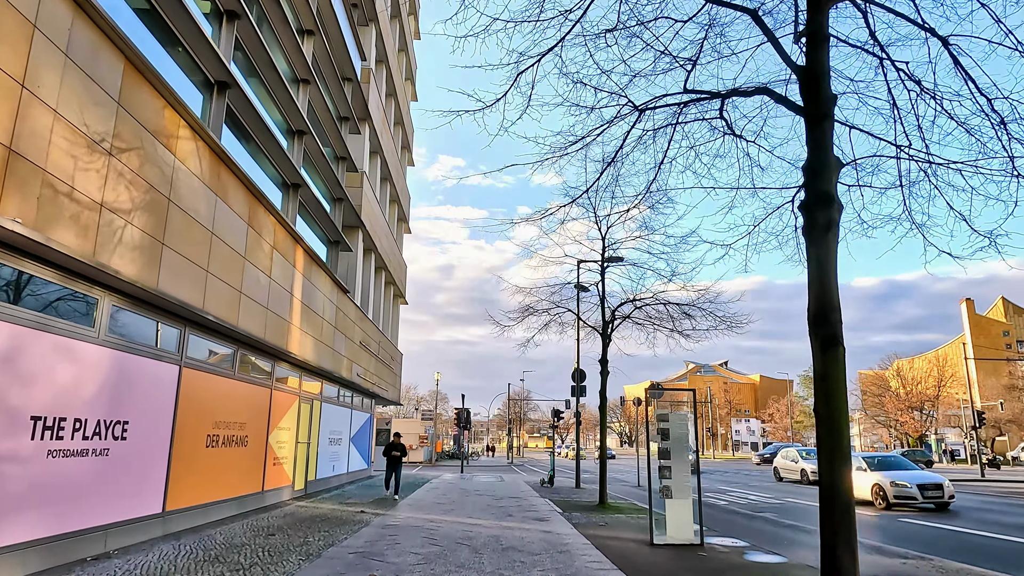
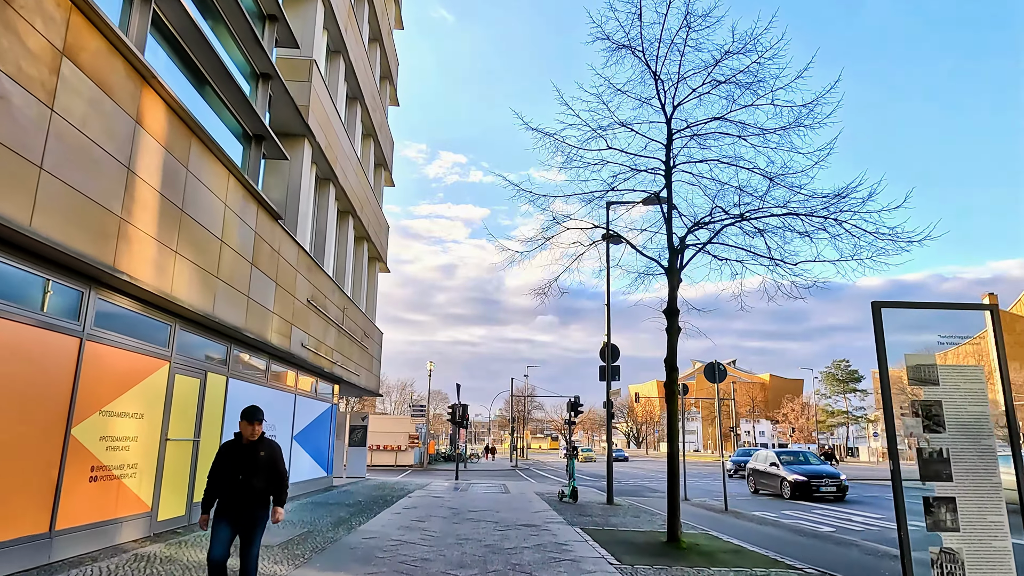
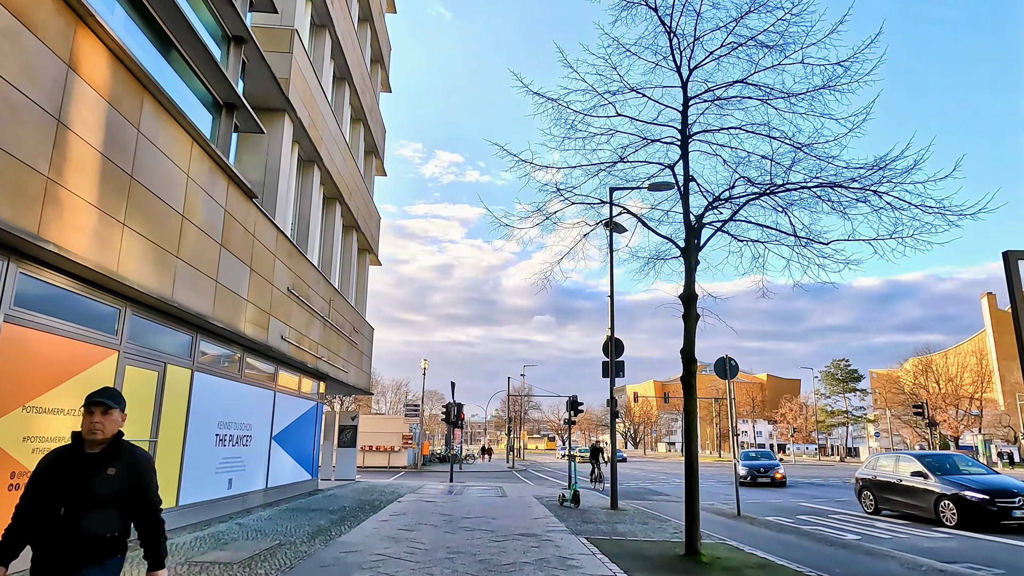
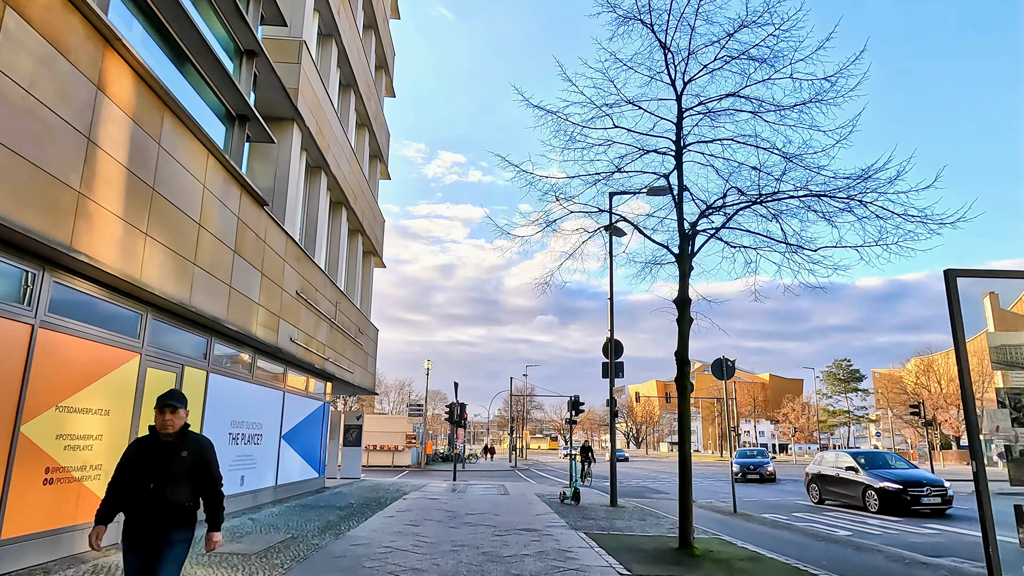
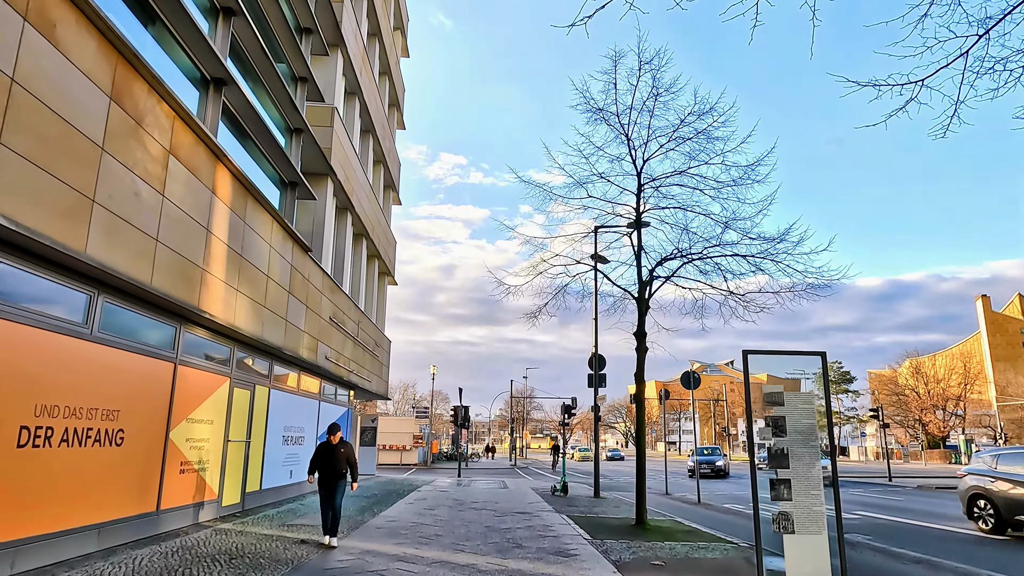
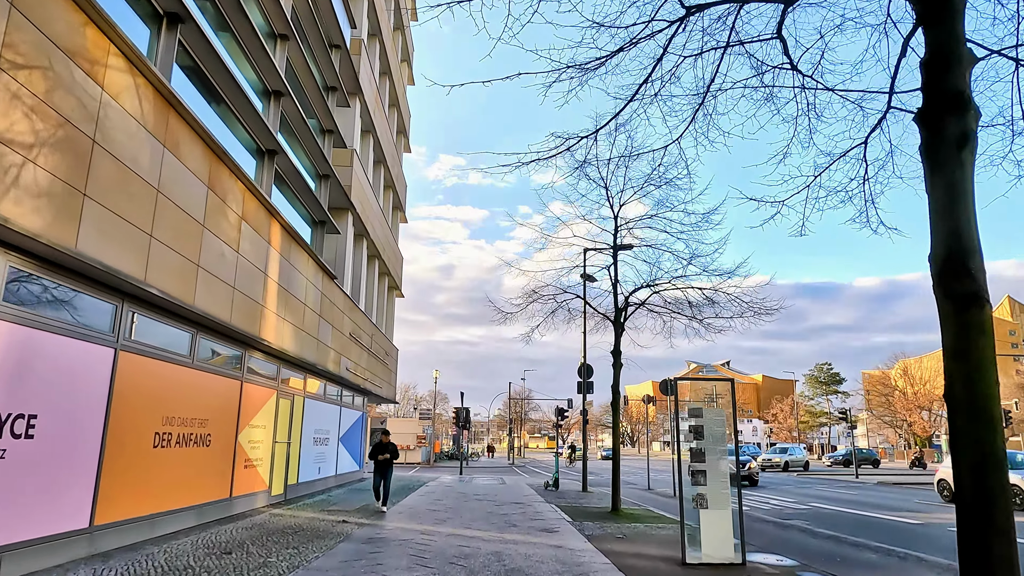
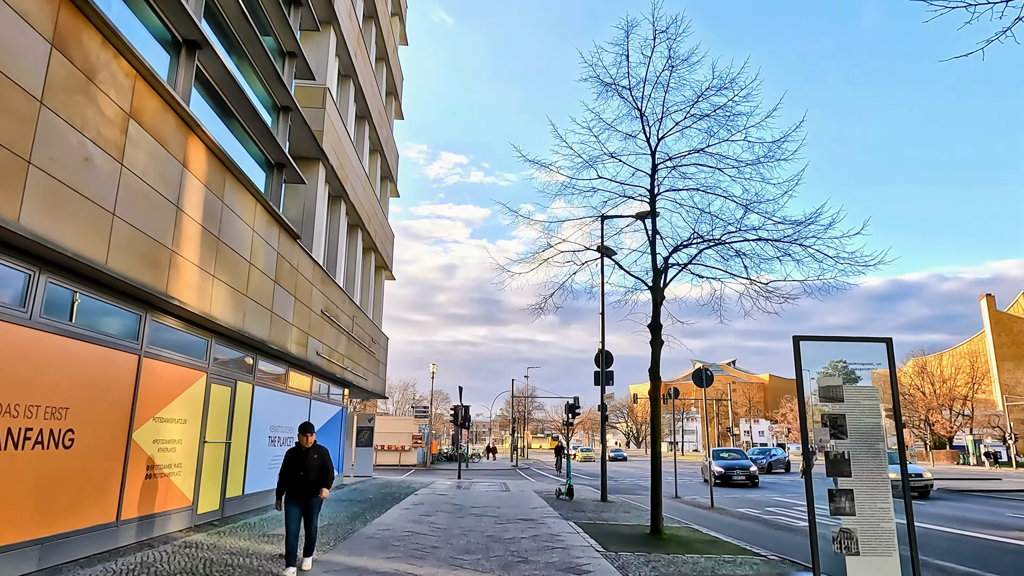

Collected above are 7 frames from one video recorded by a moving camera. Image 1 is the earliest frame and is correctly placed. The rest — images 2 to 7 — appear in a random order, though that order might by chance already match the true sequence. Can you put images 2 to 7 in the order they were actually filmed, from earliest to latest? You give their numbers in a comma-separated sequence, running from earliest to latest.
6, 5, 7, 2, 4, 3
